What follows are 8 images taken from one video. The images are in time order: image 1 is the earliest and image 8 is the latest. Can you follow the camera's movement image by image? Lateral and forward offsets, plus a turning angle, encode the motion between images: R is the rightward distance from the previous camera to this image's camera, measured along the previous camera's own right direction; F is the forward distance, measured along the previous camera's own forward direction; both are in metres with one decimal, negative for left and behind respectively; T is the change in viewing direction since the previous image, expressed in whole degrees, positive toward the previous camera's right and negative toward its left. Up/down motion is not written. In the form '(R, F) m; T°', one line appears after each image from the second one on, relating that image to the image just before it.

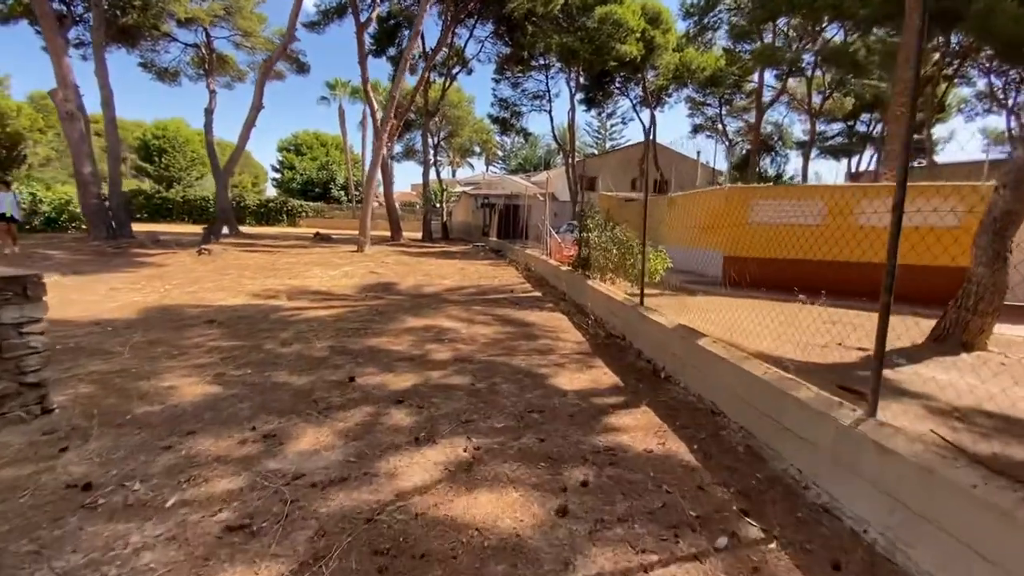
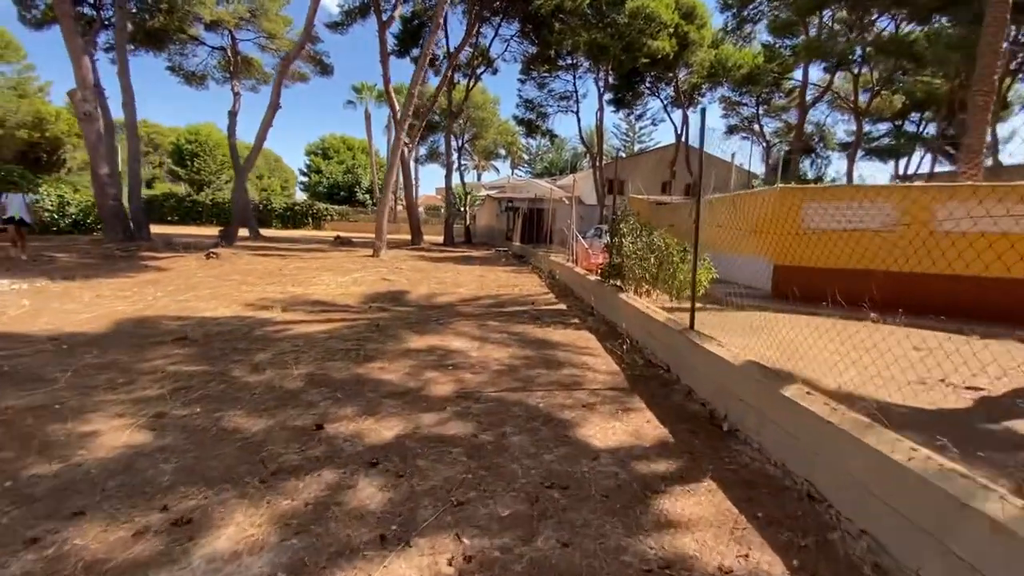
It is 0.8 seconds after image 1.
(+0.1, +0.9) m; -3°
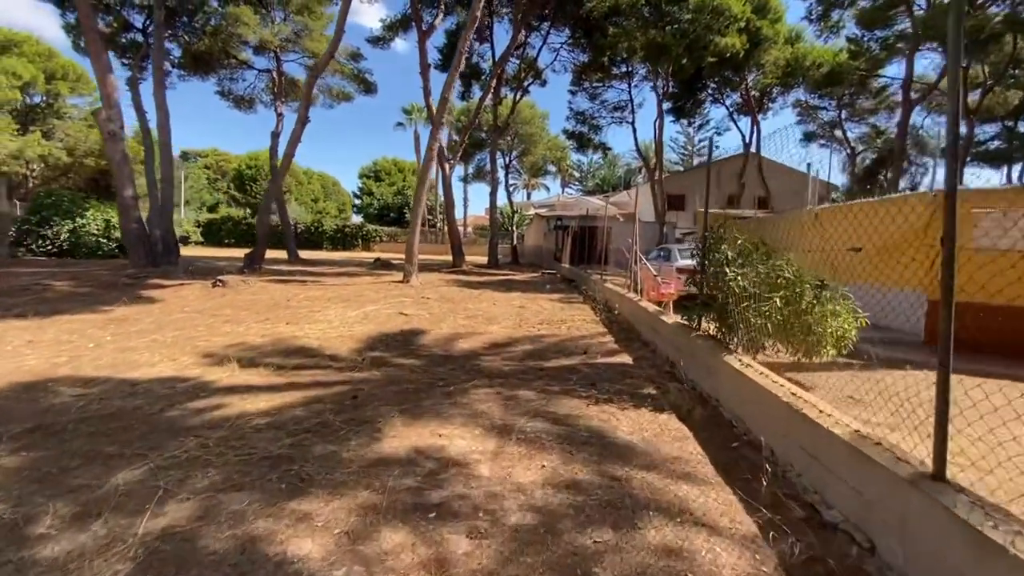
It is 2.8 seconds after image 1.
(+0.1, +2.0) m; -6°
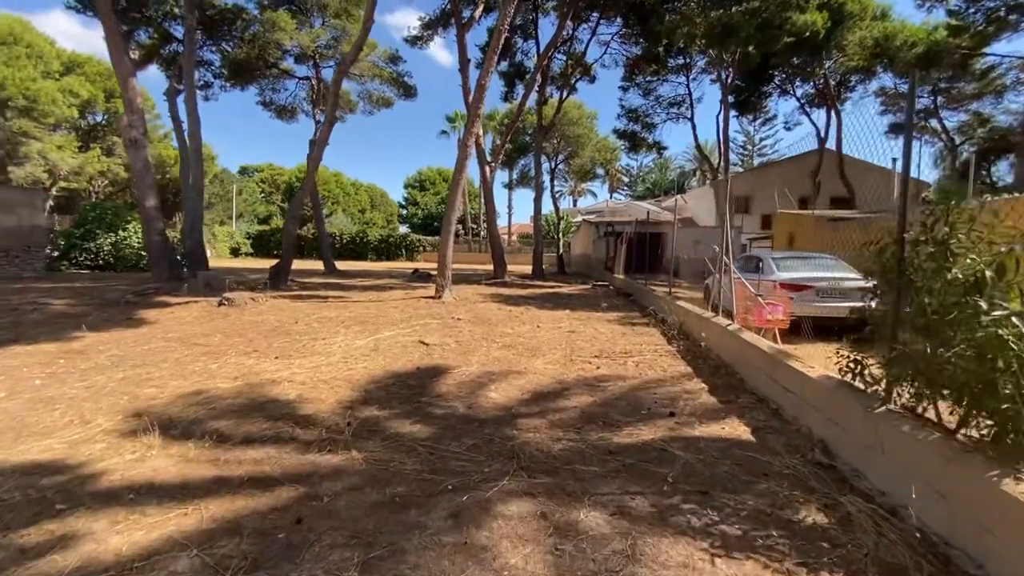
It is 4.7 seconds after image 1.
(0.0, +1.8) m; -5°
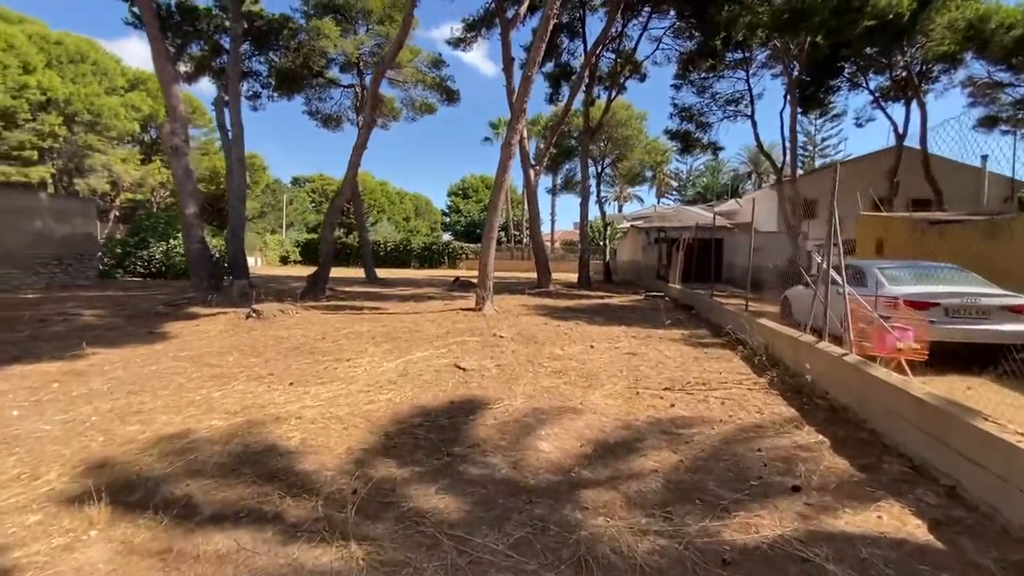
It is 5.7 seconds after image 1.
(-0.1, +1.0) m; -5°
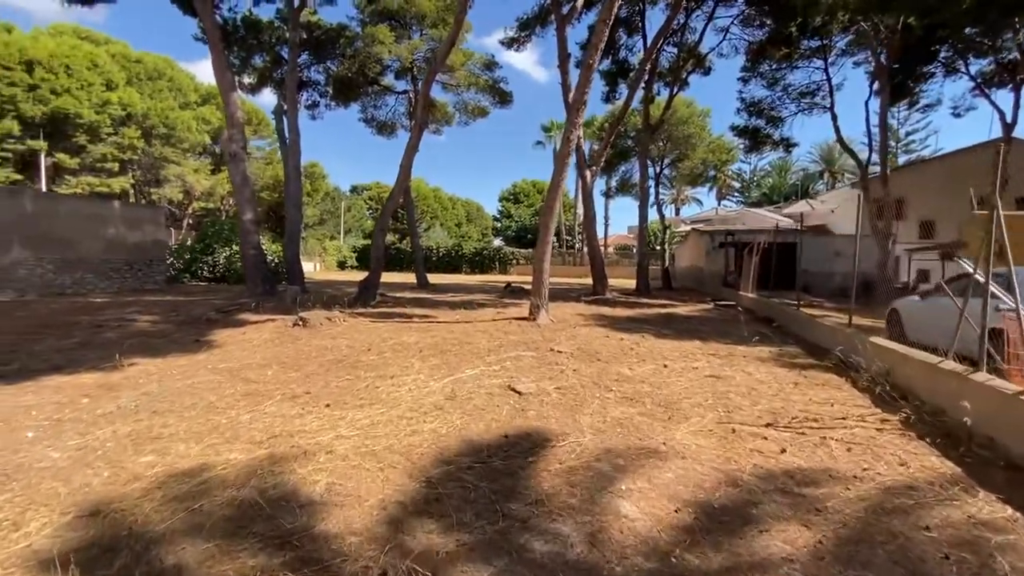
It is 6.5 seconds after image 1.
(-0.1, +0.7) m; -6°
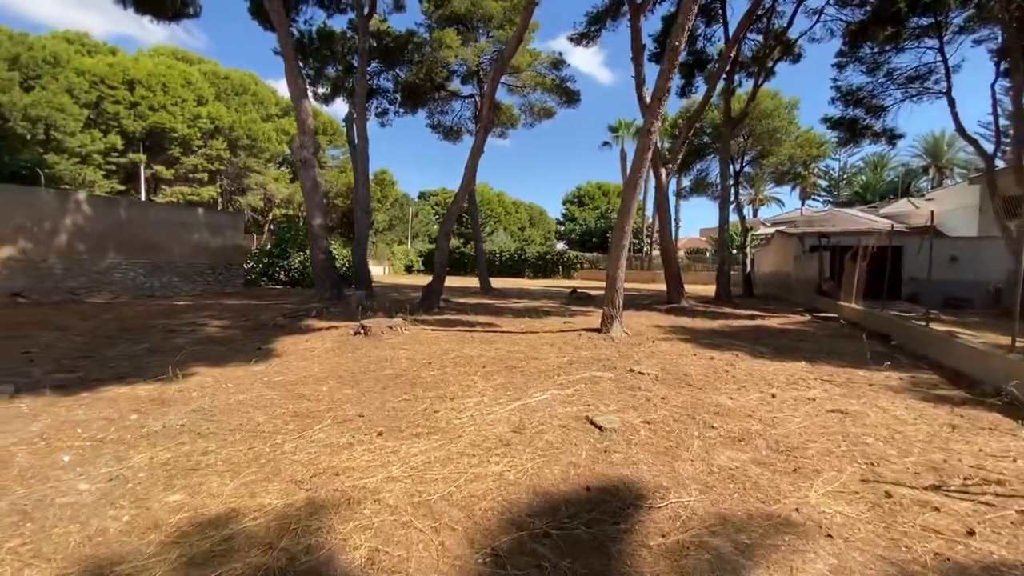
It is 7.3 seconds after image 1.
(-0.1, +0.7) m; -7°
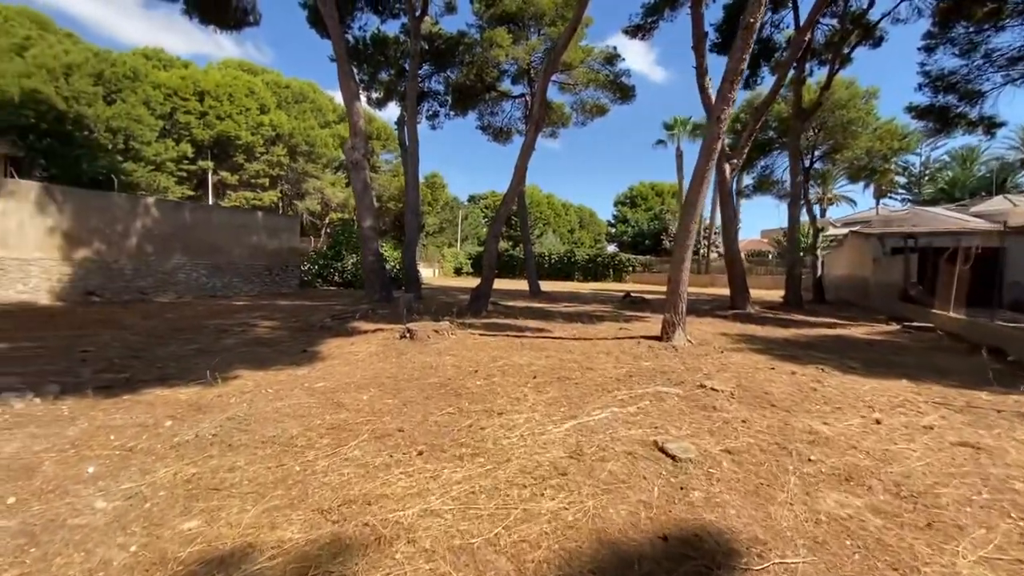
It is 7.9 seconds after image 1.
(-0.1, +0.5) m; -6°
